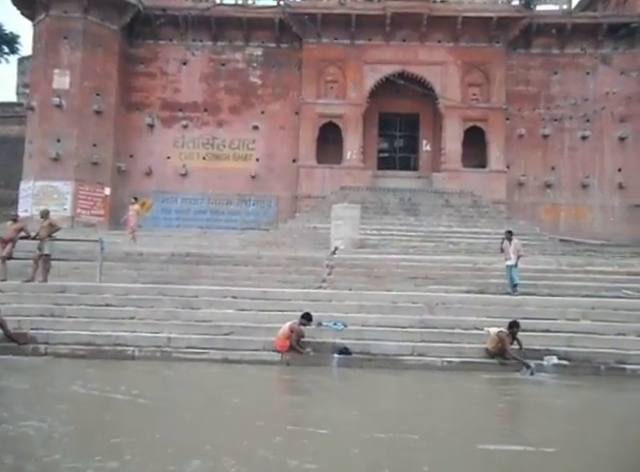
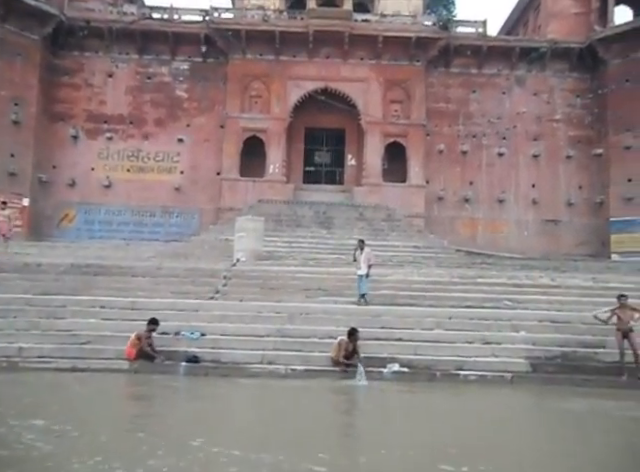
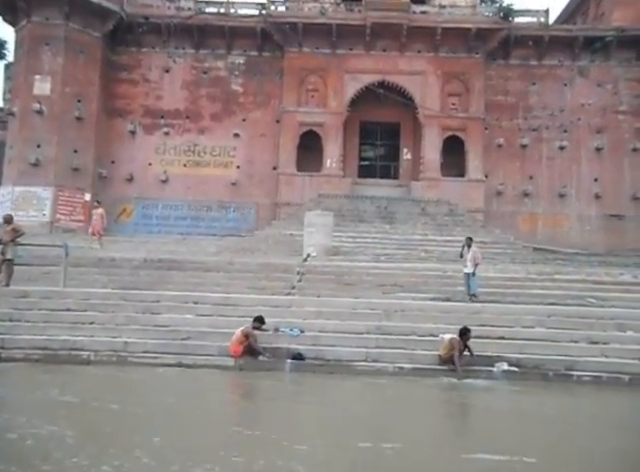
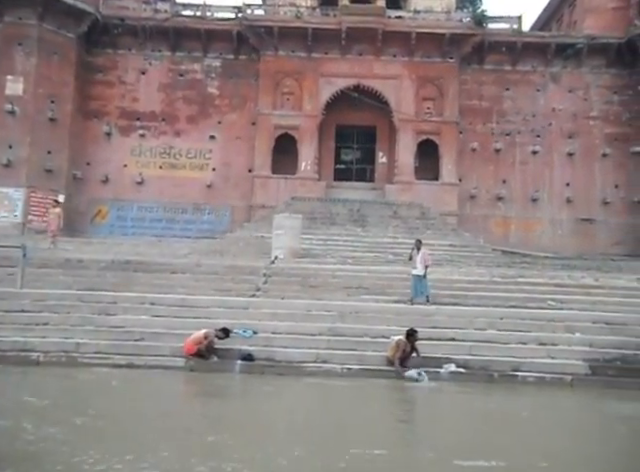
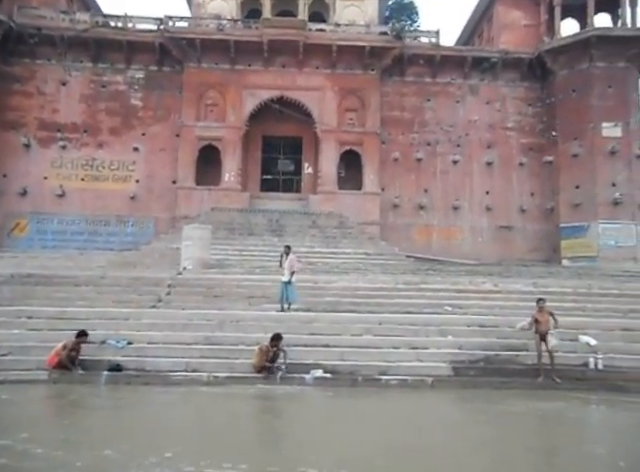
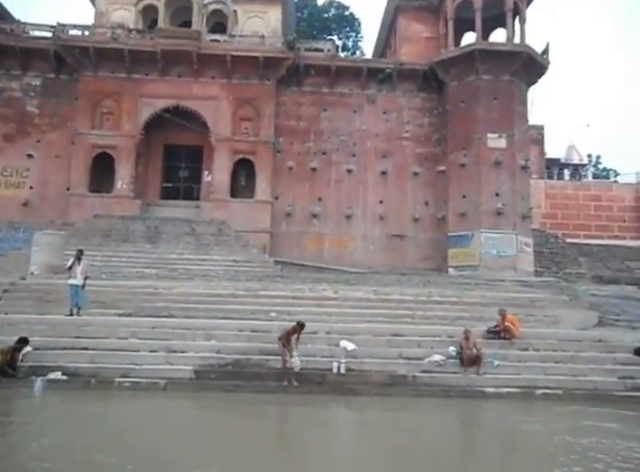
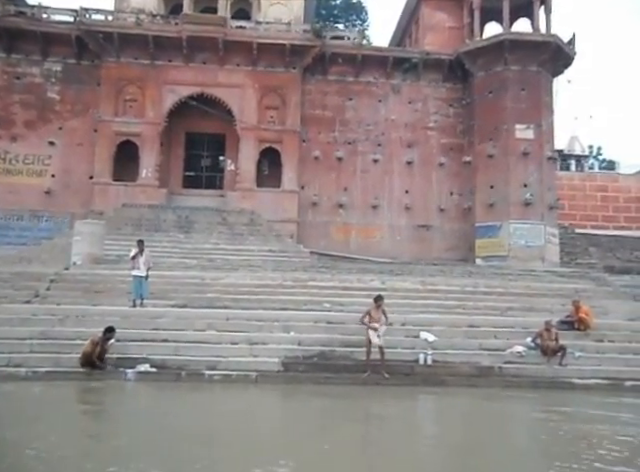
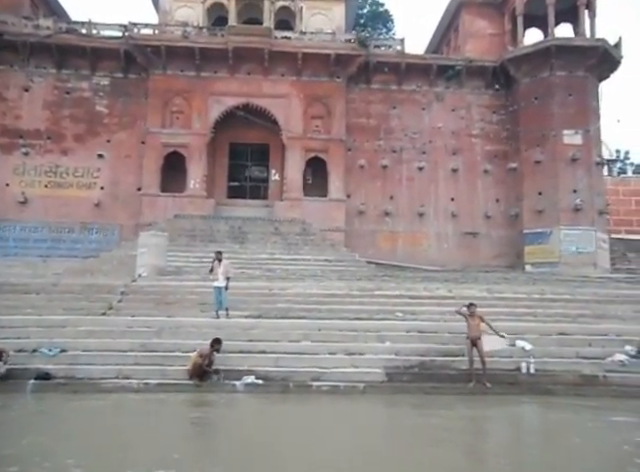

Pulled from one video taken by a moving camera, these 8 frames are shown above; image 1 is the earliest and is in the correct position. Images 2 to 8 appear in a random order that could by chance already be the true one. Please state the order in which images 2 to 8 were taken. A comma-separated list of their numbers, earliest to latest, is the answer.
3, 4, 2, 5, 8, 7, 6
